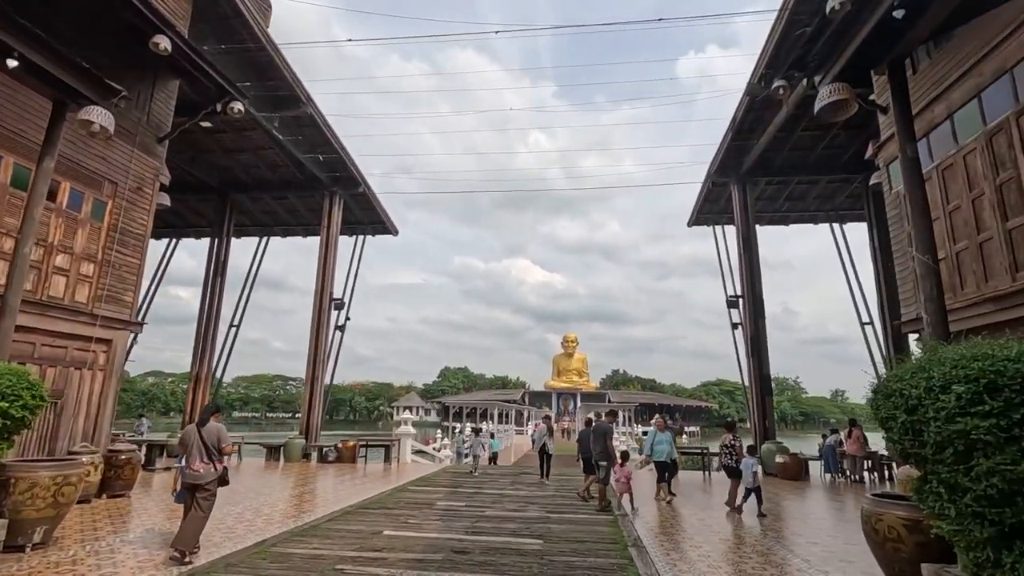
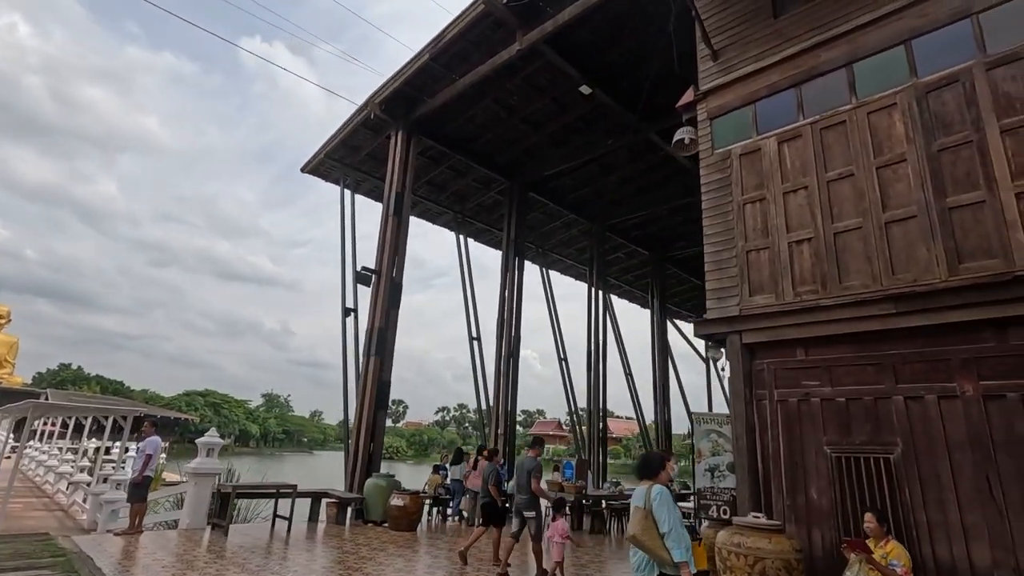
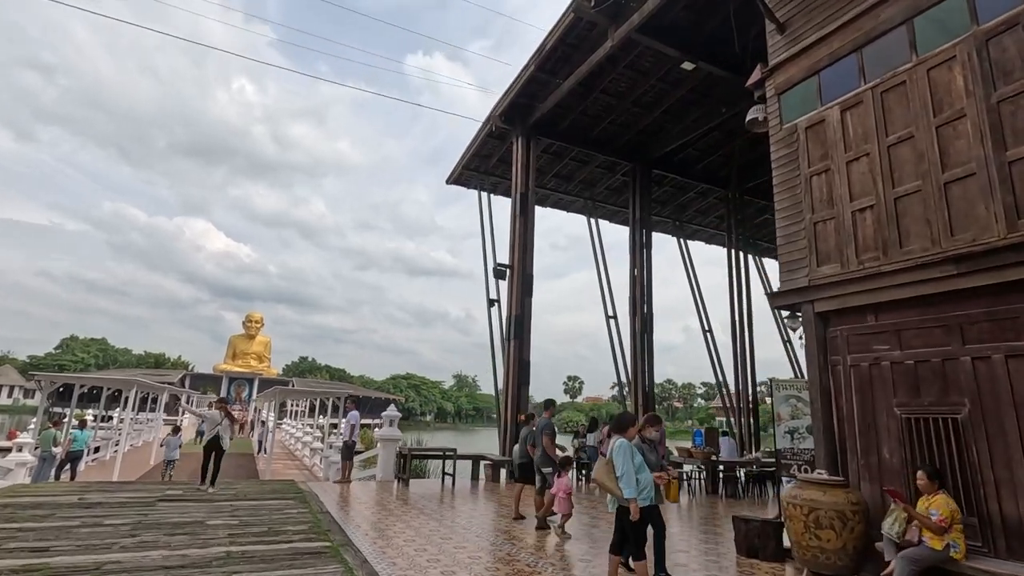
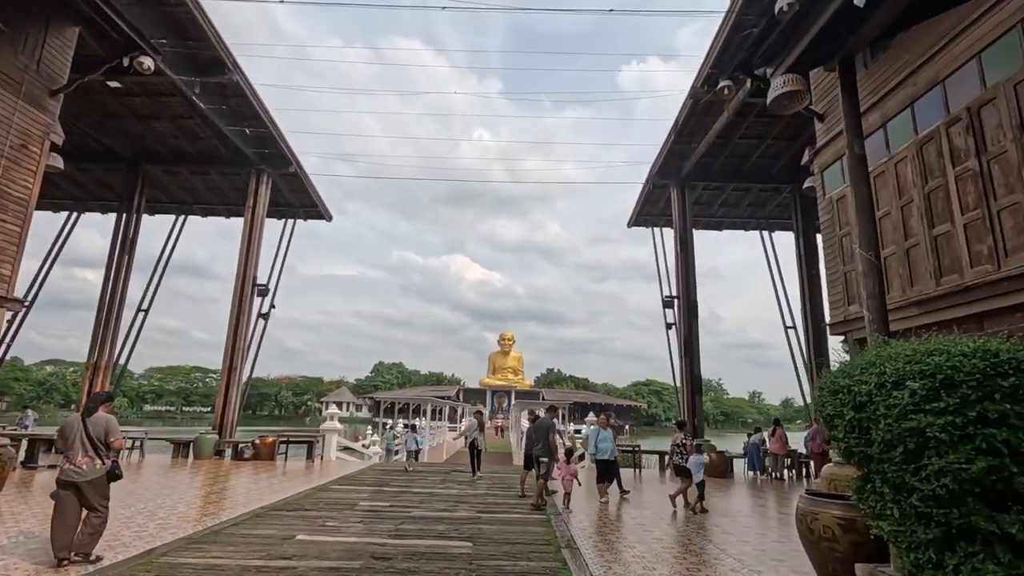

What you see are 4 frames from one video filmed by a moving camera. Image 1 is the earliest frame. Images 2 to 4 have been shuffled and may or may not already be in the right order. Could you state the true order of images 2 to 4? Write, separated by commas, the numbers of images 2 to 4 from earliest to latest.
4, 3, 2
